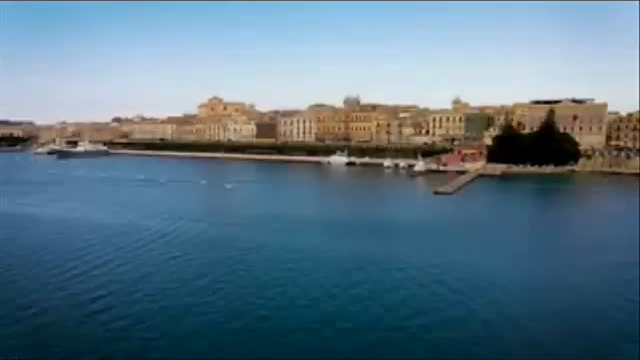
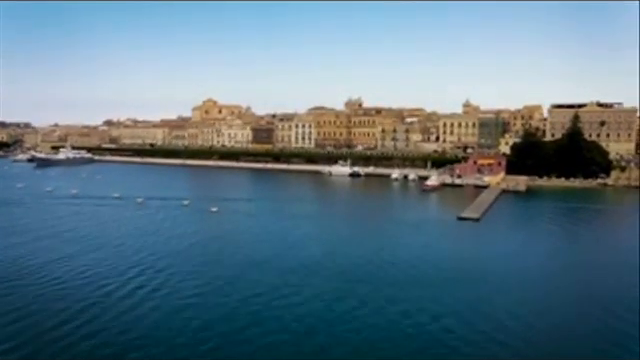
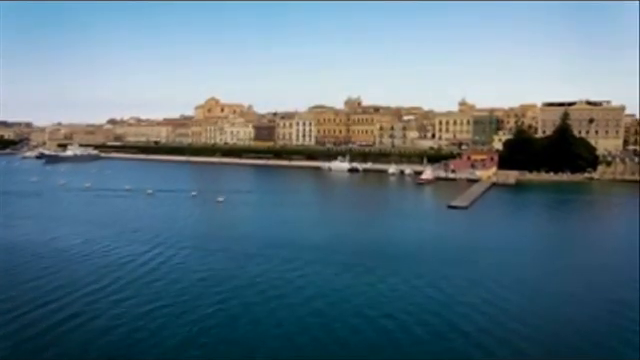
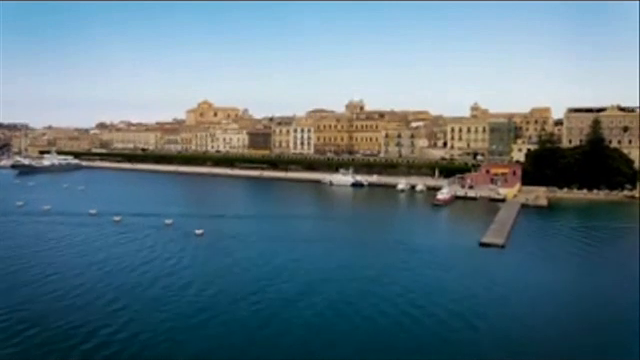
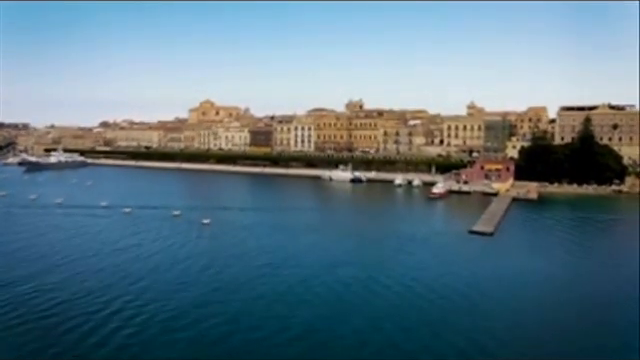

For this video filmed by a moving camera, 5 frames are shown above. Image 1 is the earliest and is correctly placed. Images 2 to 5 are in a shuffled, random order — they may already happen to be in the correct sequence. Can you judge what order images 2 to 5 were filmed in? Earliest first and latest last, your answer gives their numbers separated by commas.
3, 2, 5, 4
